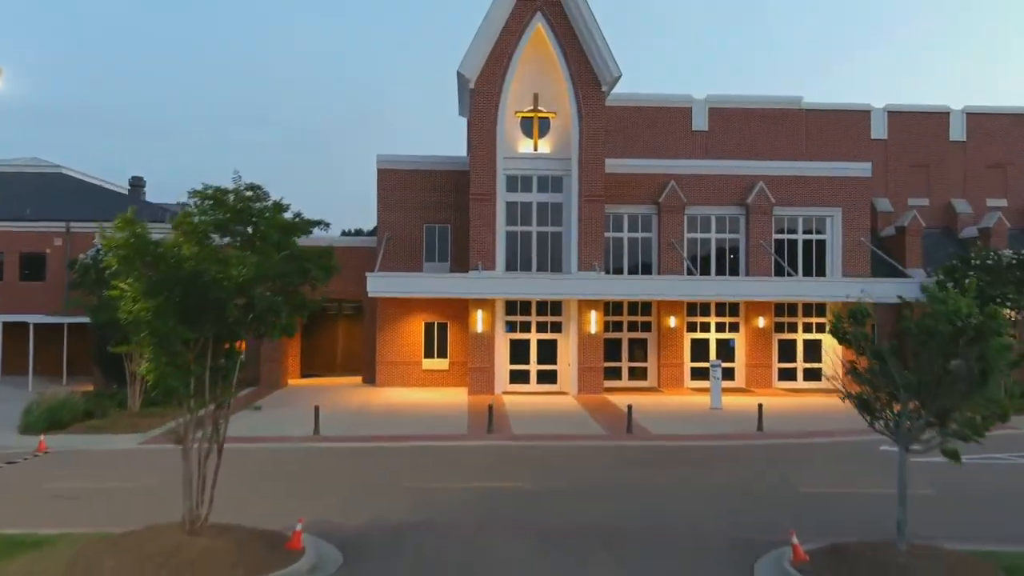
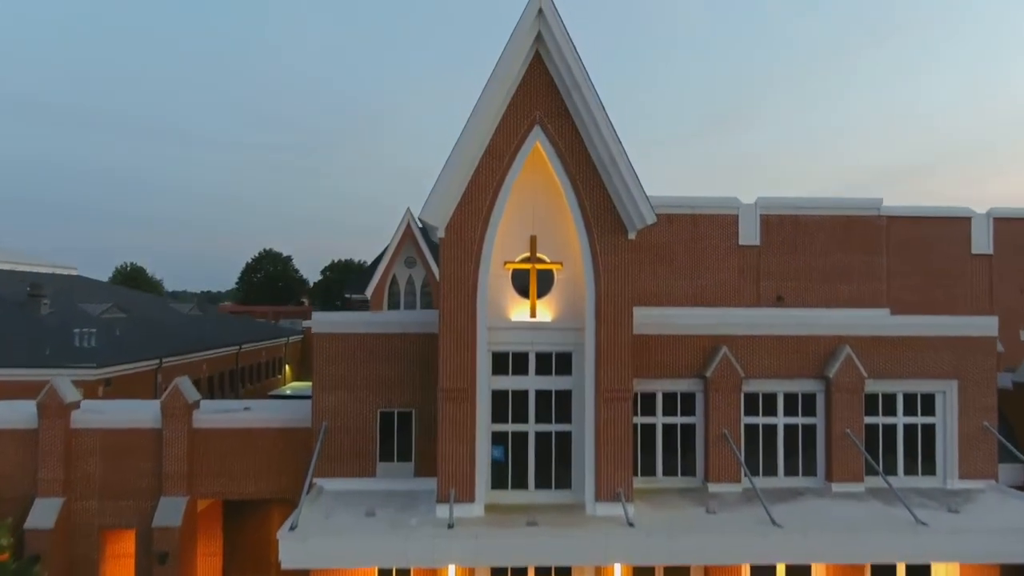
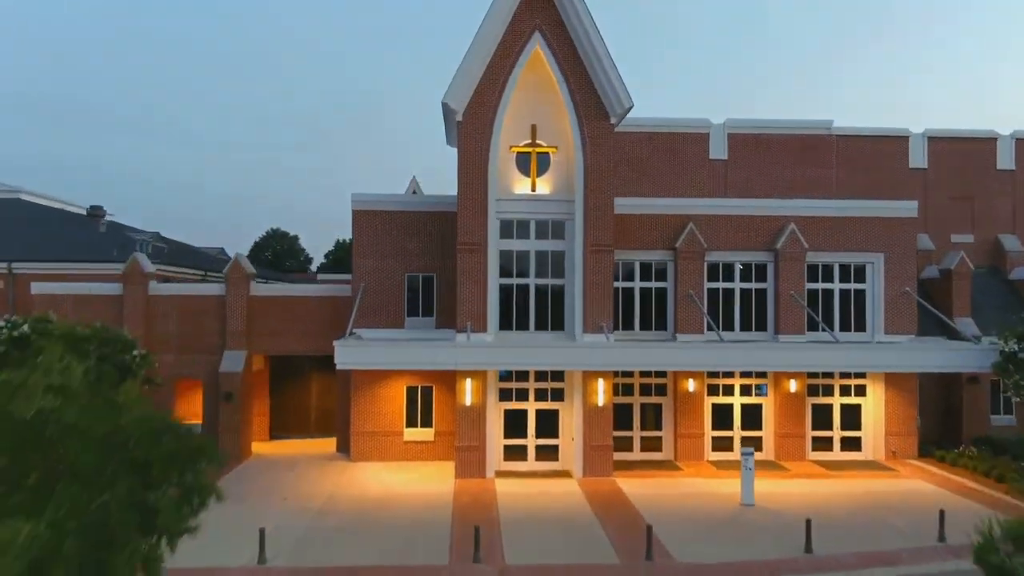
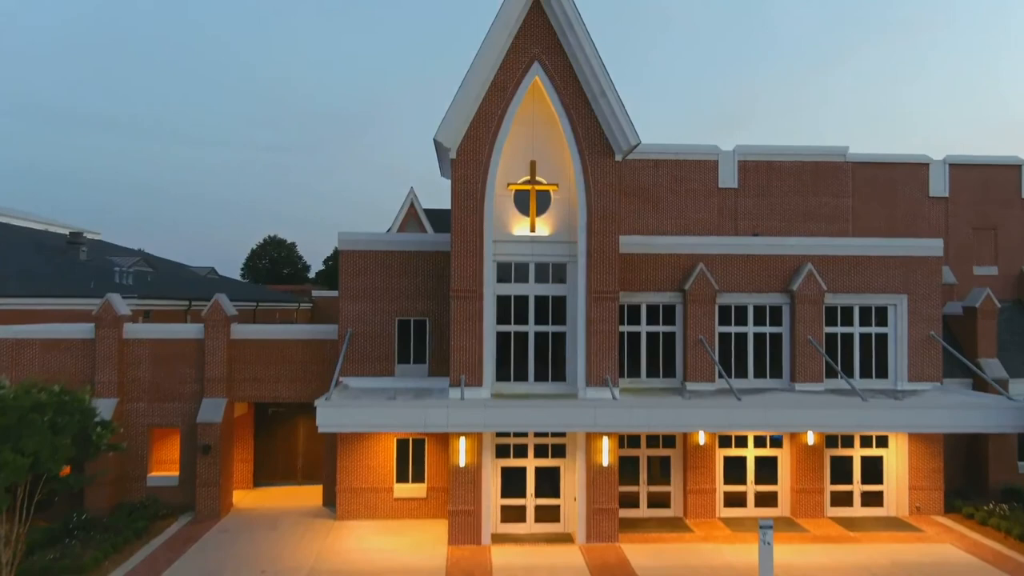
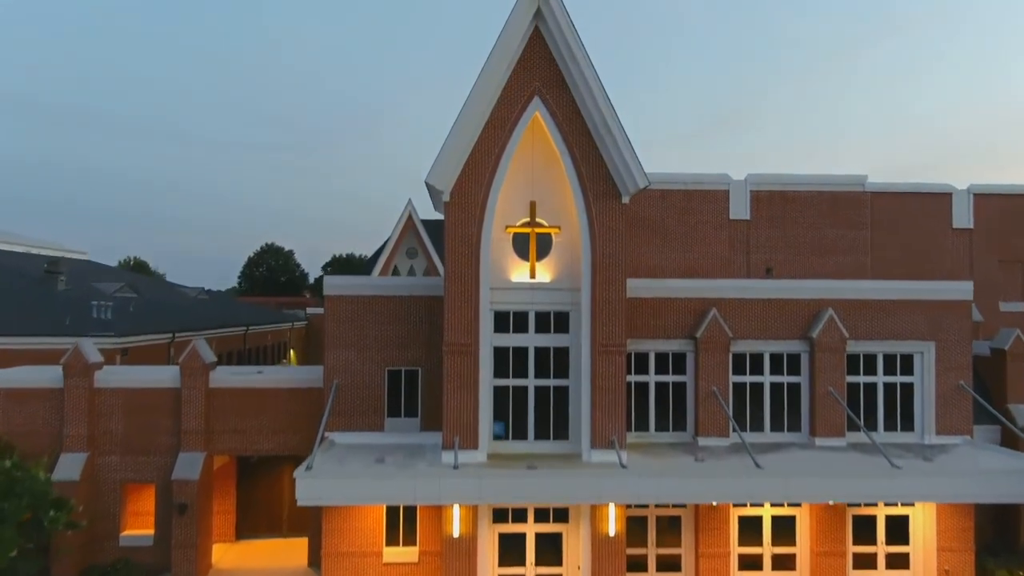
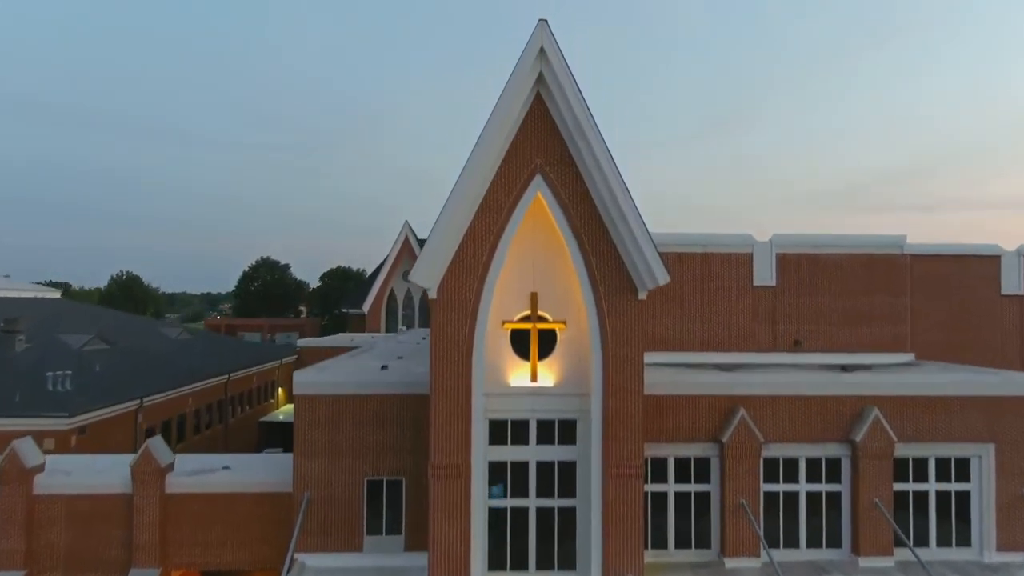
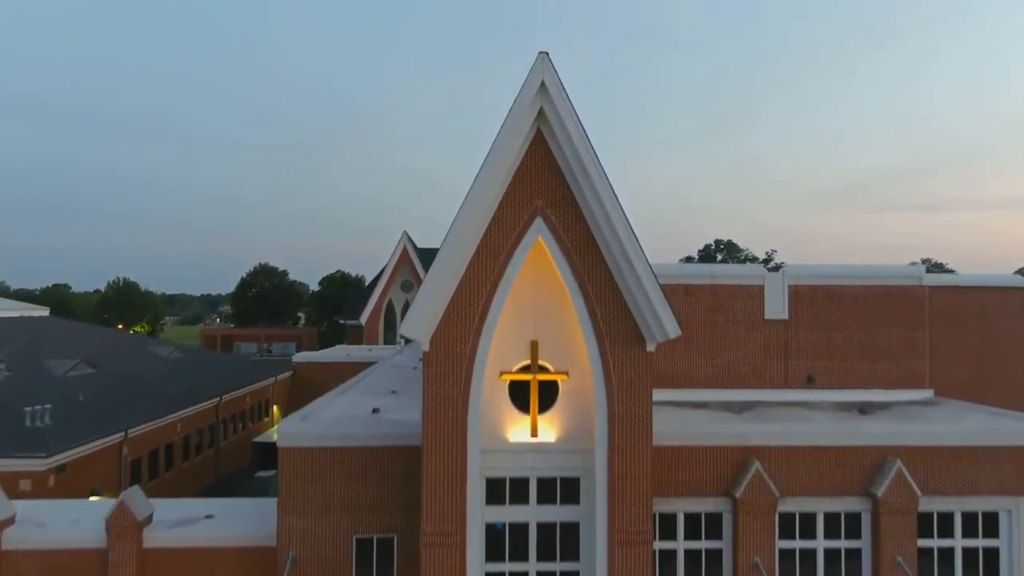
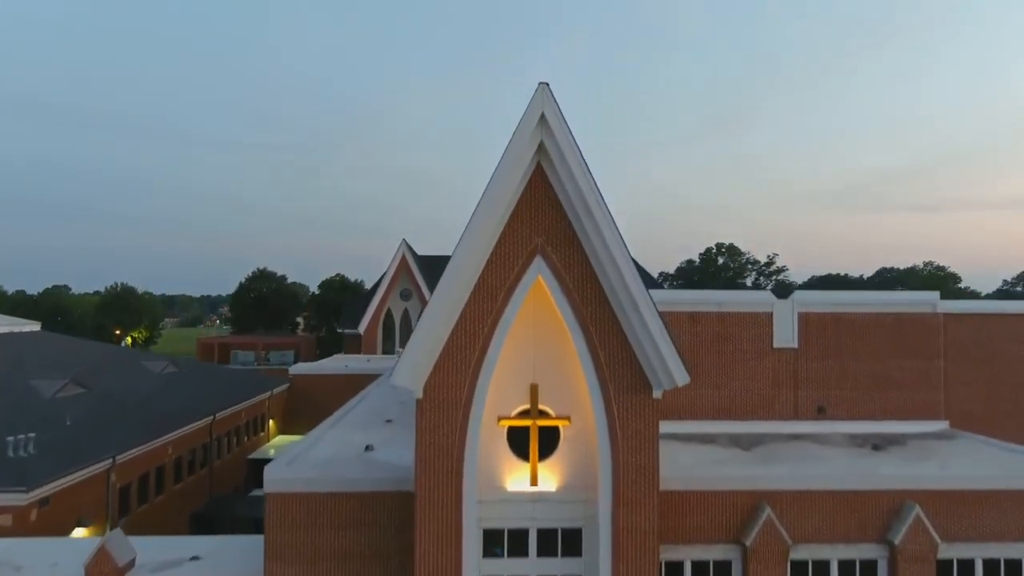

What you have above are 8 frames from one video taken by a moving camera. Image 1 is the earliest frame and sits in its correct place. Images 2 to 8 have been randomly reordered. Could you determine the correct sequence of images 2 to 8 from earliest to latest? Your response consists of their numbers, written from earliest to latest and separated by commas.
3, 4, 5, 2, 6, 7, 8
